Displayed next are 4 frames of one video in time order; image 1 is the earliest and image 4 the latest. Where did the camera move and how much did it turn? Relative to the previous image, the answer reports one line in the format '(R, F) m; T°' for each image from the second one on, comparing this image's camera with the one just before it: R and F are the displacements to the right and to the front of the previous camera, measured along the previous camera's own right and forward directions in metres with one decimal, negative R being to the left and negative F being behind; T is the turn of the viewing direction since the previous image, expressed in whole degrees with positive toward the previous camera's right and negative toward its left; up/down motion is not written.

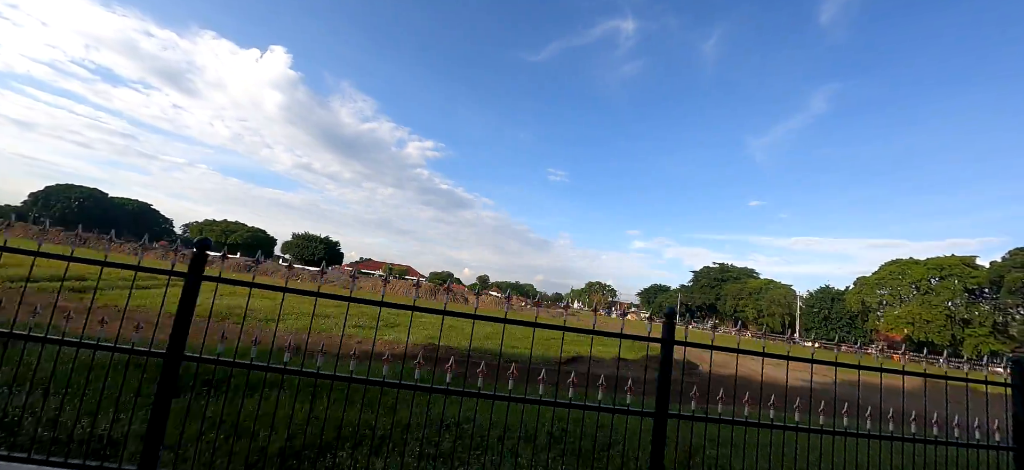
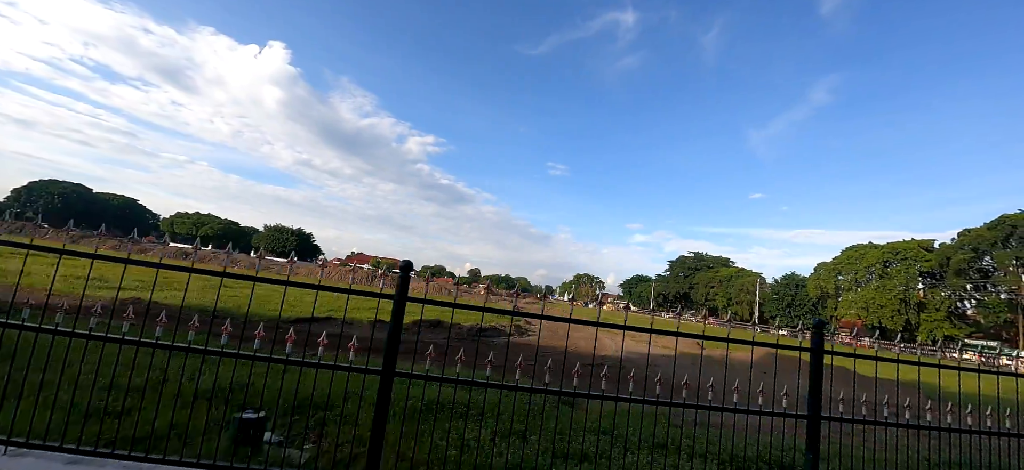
(+3.2, +0.3) m; 0°
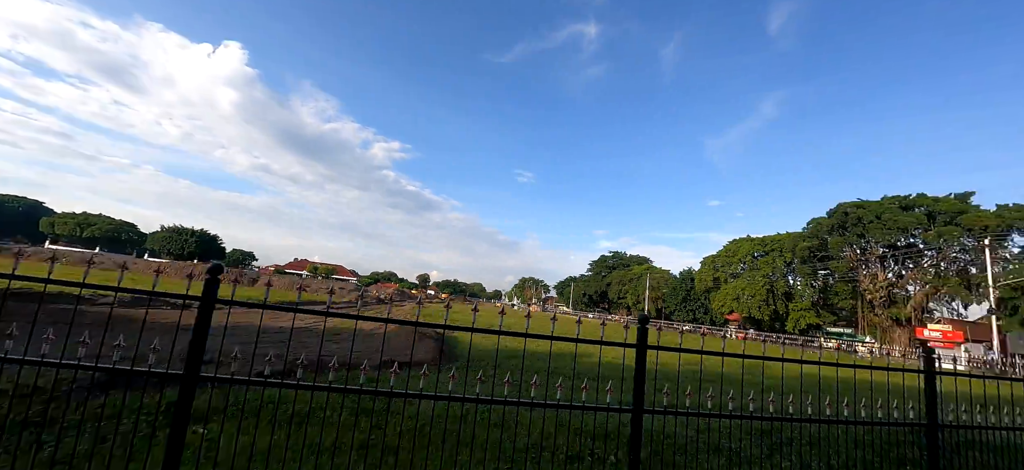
(+5.3, +0.2) m; +4°
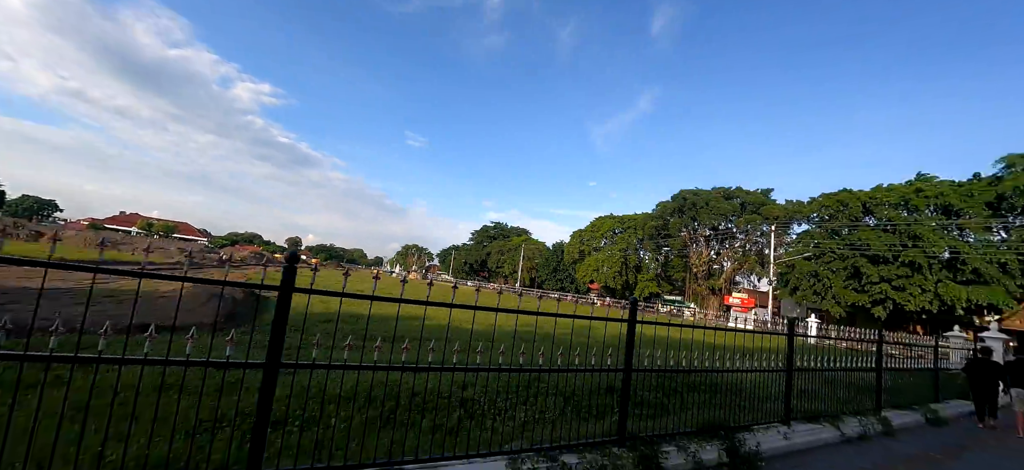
(+0.6, -0.3) m; +14°
